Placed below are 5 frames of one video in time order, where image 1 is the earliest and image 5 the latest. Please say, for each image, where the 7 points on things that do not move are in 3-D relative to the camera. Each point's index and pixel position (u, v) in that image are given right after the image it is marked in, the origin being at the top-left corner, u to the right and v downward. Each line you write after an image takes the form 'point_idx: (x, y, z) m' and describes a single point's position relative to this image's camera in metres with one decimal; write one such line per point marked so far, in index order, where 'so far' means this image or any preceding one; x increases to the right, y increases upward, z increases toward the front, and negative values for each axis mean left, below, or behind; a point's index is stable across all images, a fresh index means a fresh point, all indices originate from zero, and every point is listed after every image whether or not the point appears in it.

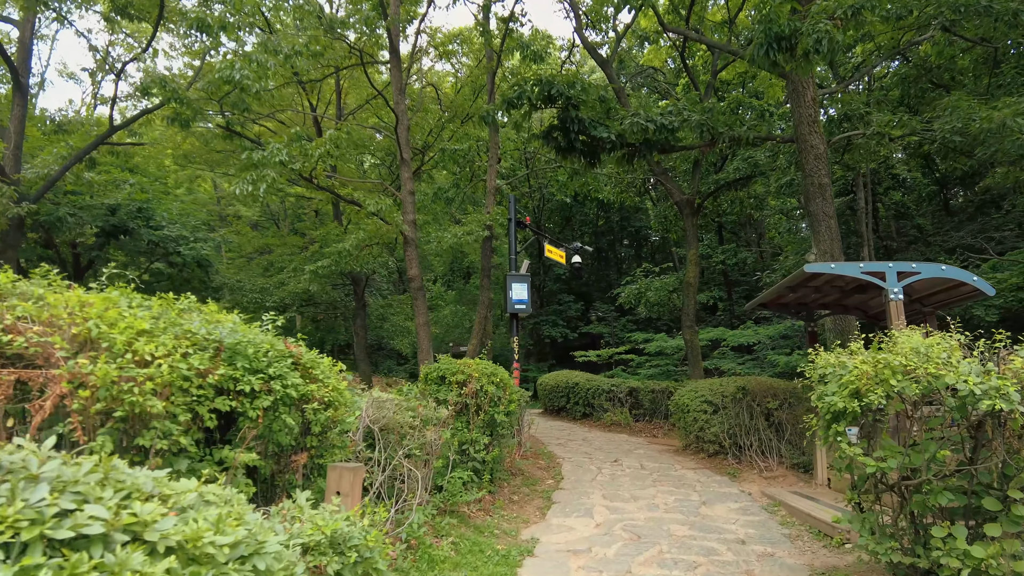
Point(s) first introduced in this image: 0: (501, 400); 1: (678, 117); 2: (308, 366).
0: (-0.1, -1.1, +5.4) m
1: (+2.1, +2.2, +6.8) m
2: (-1.1, -0.4, +3.0) m
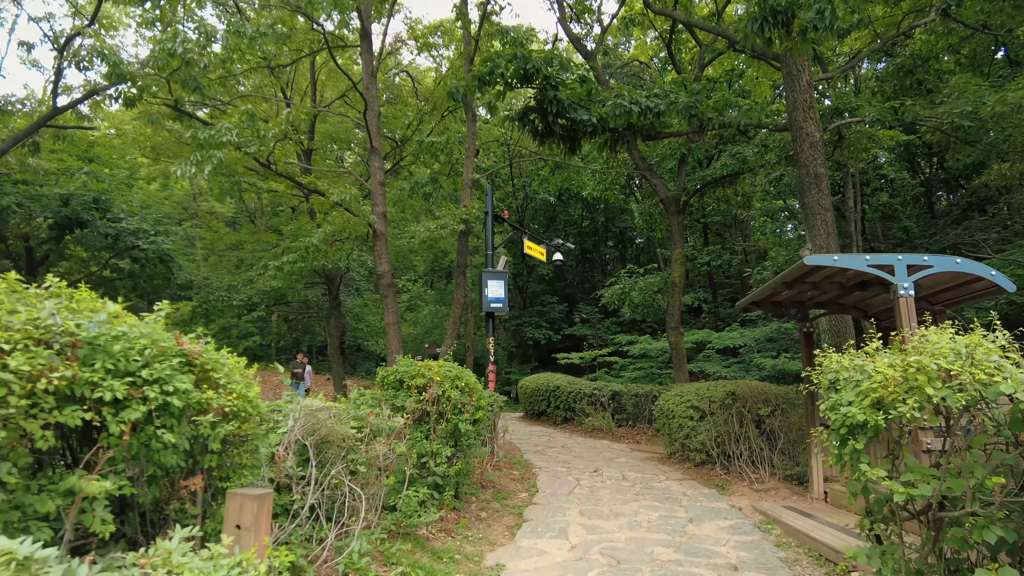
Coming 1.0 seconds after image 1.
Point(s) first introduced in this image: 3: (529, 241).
0: (-0.4, -1.1, +4.8) m
1: (+1.8, +2.2, +6.3) m
2: (-1.4, -0.4, +2.4) m
3: (+0.3, +0.9, +10.6) m
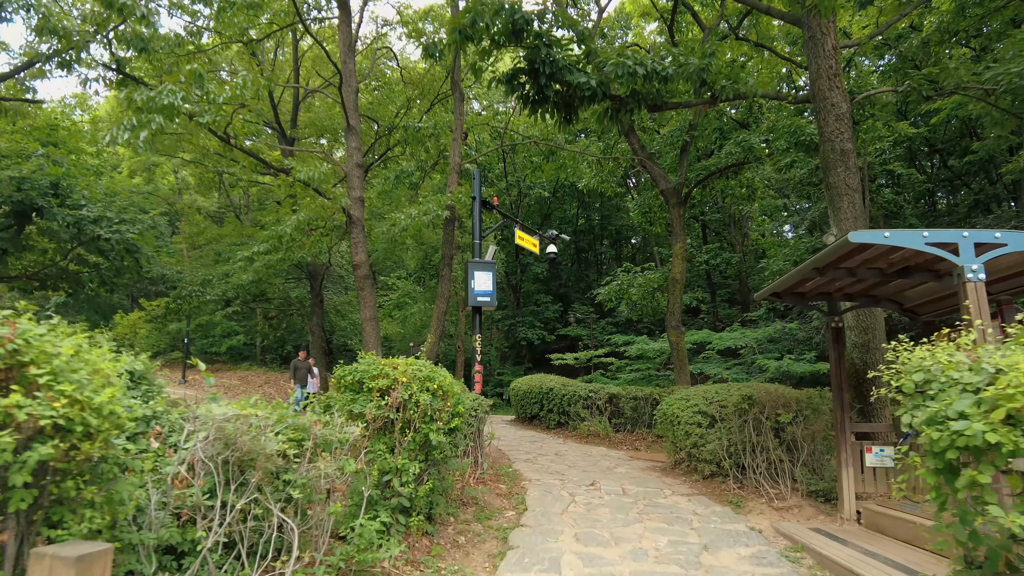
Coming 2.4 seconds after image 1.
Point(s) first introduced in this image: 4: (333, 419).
0: (-0.5, -0.9, +4.0) m
1: (+1.7, +2.3, +5.6) m
2: (-1.5, -0.2, +1.6) m
3: (+0.2, +1.0, +9.8) m
4: (-1.2, -0.9, +3.5) m
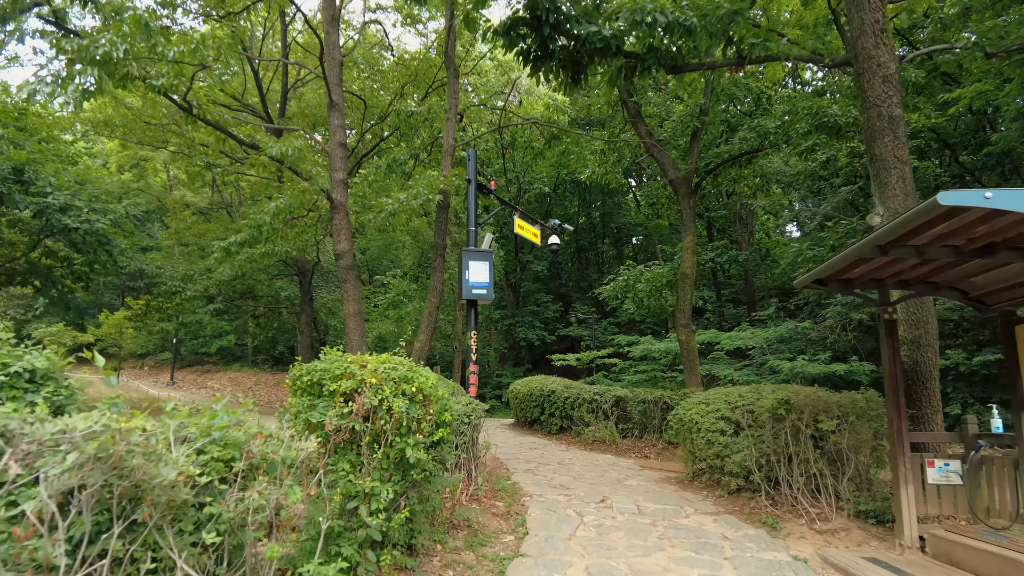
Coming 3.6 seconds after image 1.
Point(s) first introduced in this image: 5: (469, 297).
0: (-0.6, -0.8, +3.3) m
1: (+1.7, +2.5, +4.8) m
2: (-1.5, -0.1, +0.8) m
3: (+0.1, +1.2, +9.1) m
4: (-1.2, -0.7, +2.8) m
5: (-0.6, -0.1, +7.4) m
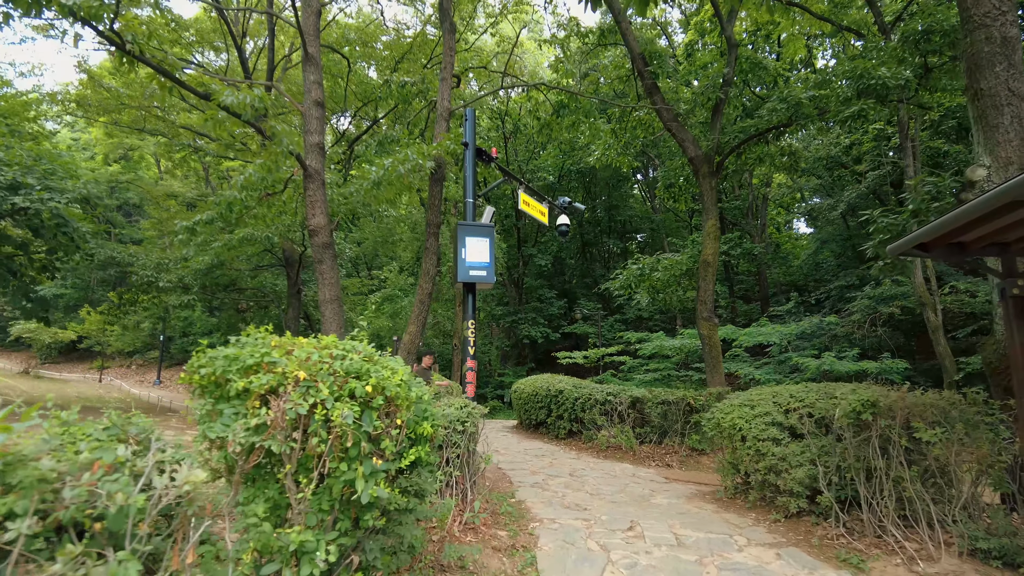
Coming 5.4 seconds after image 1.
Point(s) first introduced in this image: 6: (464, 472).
0: (-0.5, -0.6, +2.2) m
1: (+1.7, +2.7, +3.7) m
2: (-1.4, +0.1, -0.2) m
3: (+0.2, +1.4, +8.0) m
4: (-1.2, -0.5, +1.7) m
5: (-0.5, +0.1, +6.3) m
6: (-0.4, -1.4, +4.2) m
